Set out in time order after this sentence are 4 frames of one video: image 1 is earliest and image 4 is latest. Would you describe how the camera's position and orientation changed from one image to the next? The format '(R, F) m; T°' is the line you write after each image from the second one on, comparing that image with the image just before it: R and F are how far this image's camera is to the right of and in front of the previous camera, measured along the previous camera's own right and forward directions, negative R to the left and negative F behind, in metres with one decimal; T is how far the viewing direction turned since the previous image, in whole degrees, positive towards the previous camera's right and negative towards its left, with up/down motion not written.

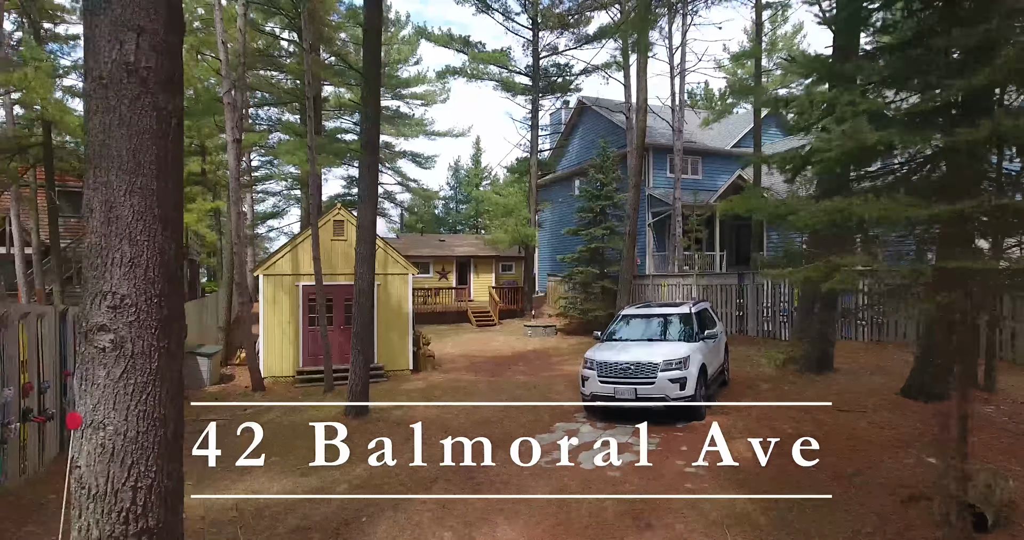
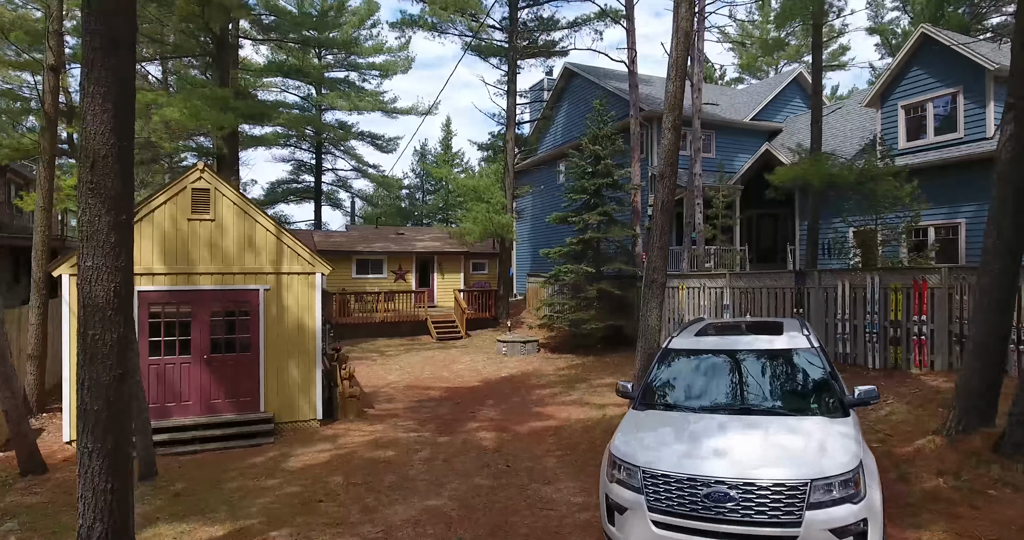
(+0.3, +5.0) m; +2°
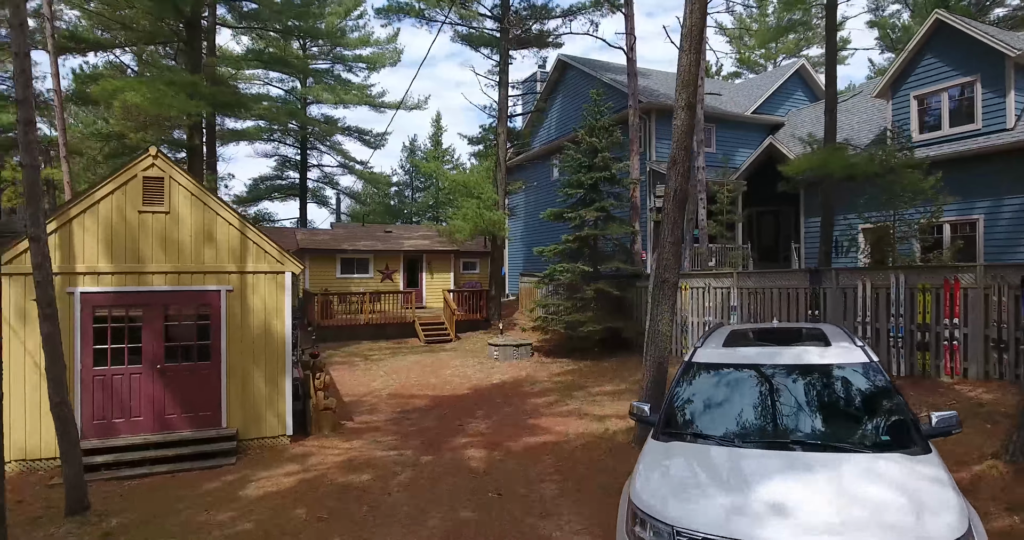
(0.0, +1.0) m; +1°
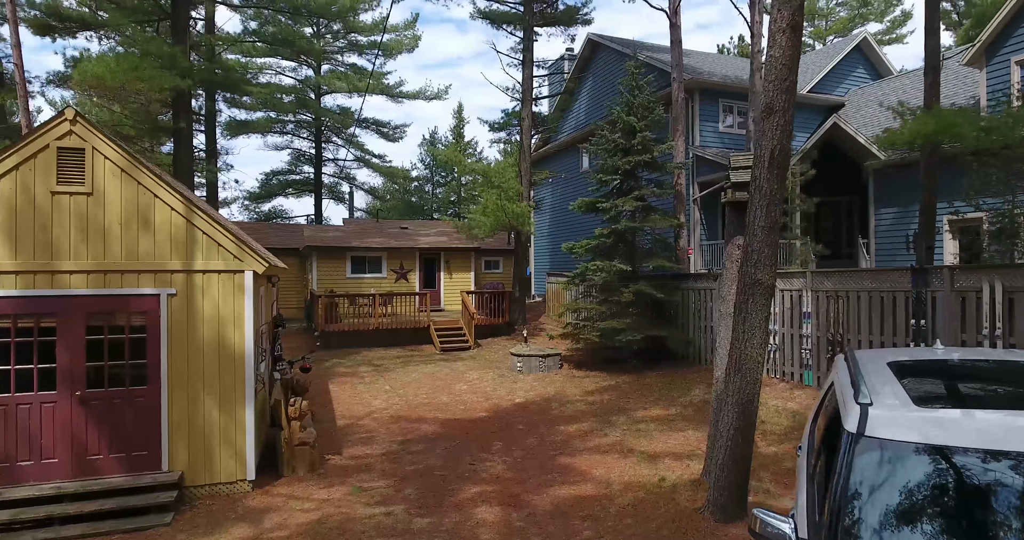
(0.0, +2.0) m; -3°
